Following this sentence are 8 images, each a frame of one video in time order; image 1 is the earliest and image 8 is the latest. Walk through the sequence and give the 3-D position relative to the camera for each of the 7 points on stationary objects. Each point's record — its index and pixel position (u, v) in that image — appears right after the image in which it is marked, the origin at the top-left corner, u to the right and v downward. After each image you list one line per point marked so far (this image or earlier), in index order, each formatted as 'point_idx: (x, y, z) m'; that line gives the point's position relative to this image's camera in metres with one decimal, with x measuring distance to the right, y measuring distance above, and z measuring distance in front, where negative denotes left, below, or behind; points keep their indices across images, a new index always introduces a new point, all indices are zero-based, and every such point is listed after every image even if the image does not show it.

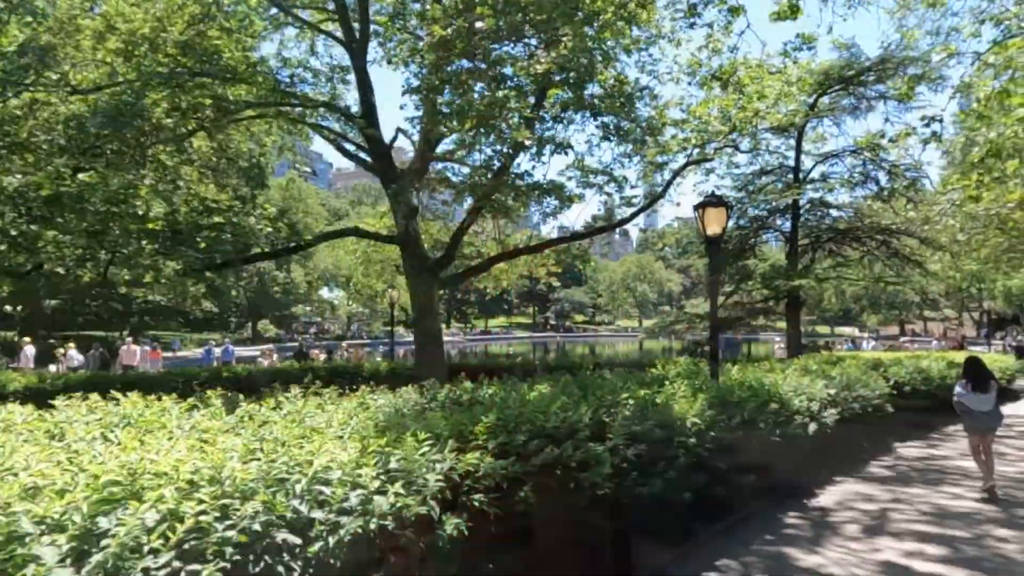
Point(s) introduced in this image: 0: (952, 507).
0: (+4.6, -2.3, +6.9) m
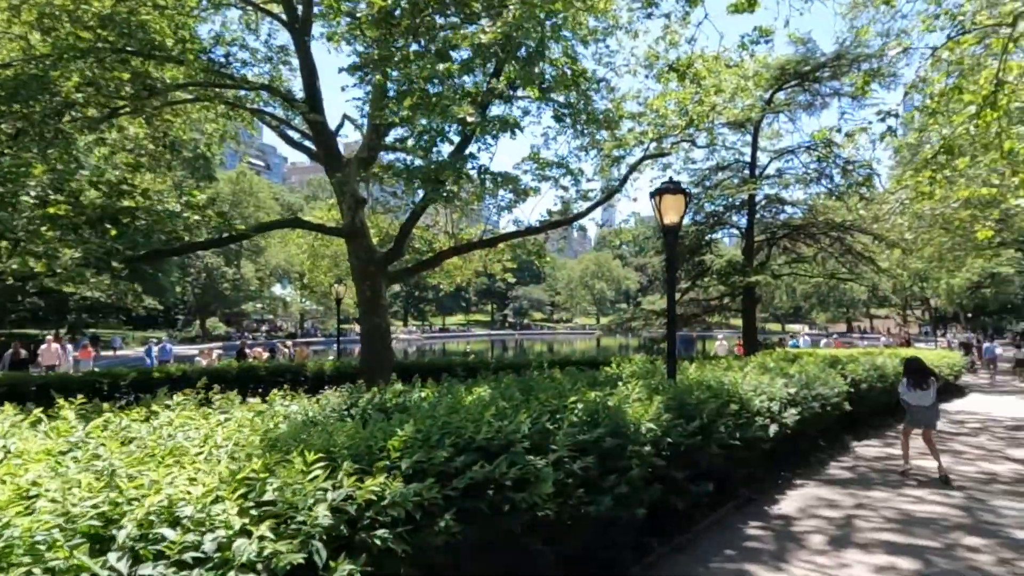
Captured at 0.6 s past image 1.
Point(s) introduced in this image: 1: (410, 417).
0: (+4.0, -2.2, +6.5) m
1: (-0.6, -0.8, +3.8) m
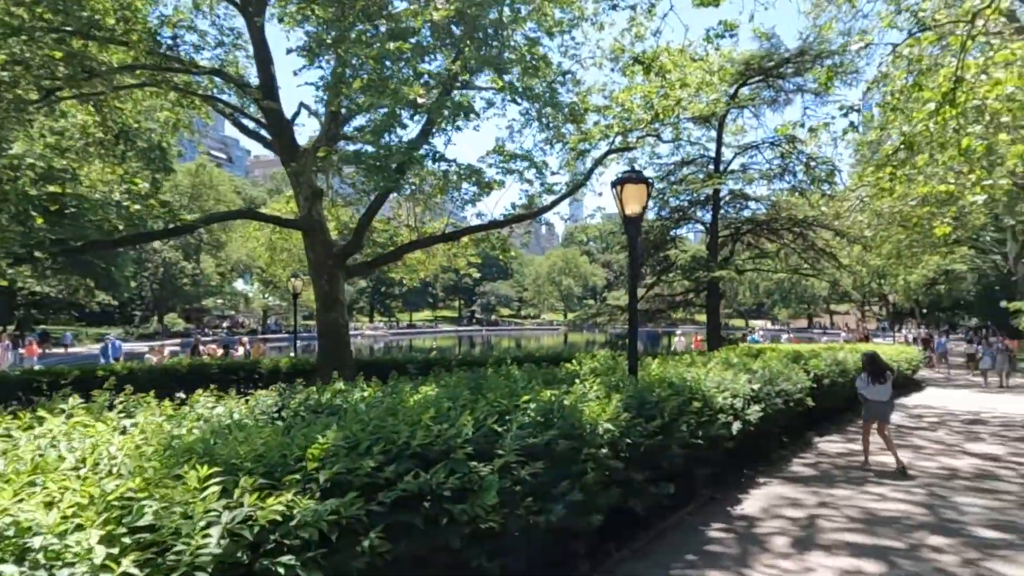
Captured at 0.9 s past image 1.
0: (+3.5, -2.2, +6.4) m
1: (-0.9, -0.7, +3.4) m
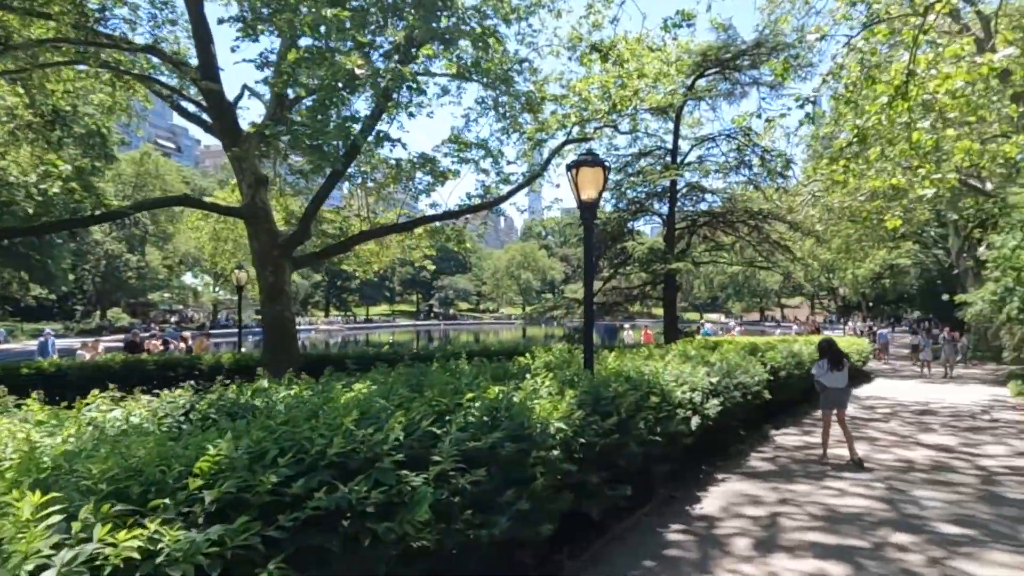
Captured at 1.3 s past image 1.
0: (+3.1, -2.0, +6.1) m
1: (-1.2, -0.6, +2.9) m
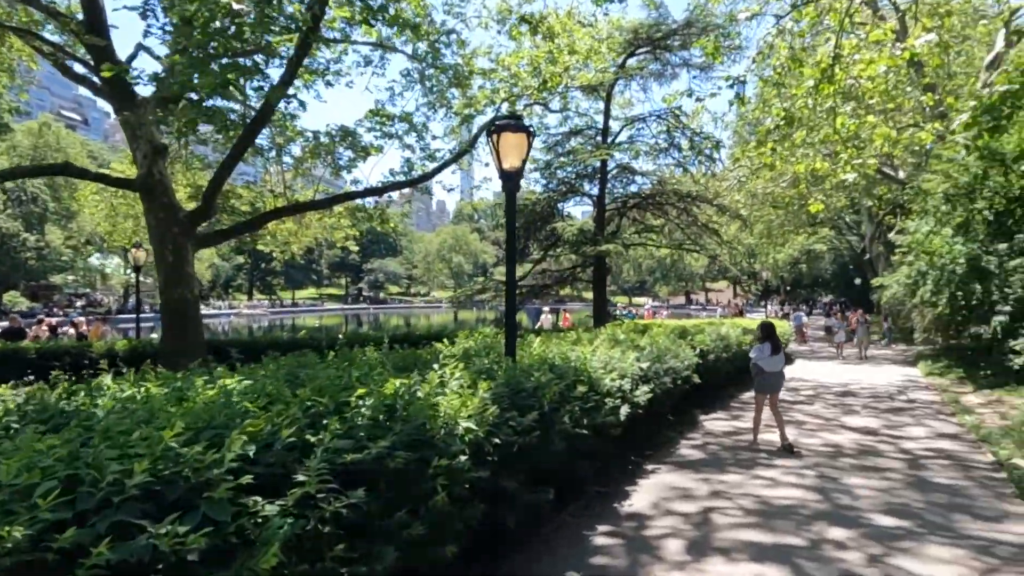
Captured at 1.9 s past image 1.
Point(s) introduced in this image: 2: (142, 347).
0: (+2.3, -1.9, +5.8) m
1: (-1.6, -0.5, +2.2) m
2: (-8.3, -1.3, +14.9) m
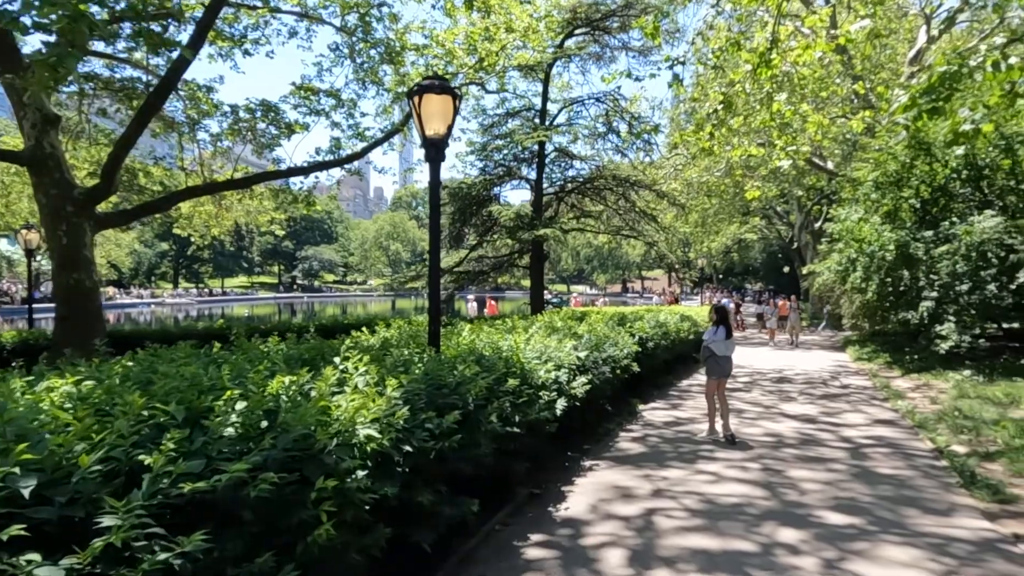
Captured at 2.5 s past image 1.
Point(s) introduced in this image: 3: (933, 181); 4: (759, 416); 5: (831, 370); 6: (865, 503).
0: (+1.7, -1.7, +5.4) m
1: (-1.8, -0.4, +1.4) m
2: (-9.7, -1.1, +13.5) m
3: (+9.7, +2.5, +15.4) m
4: (+3.4, -1.8, +9.1) m
5: (+7.2, -1.9, +15.0) m
6: (+2.9, -1.7, +5.4) m
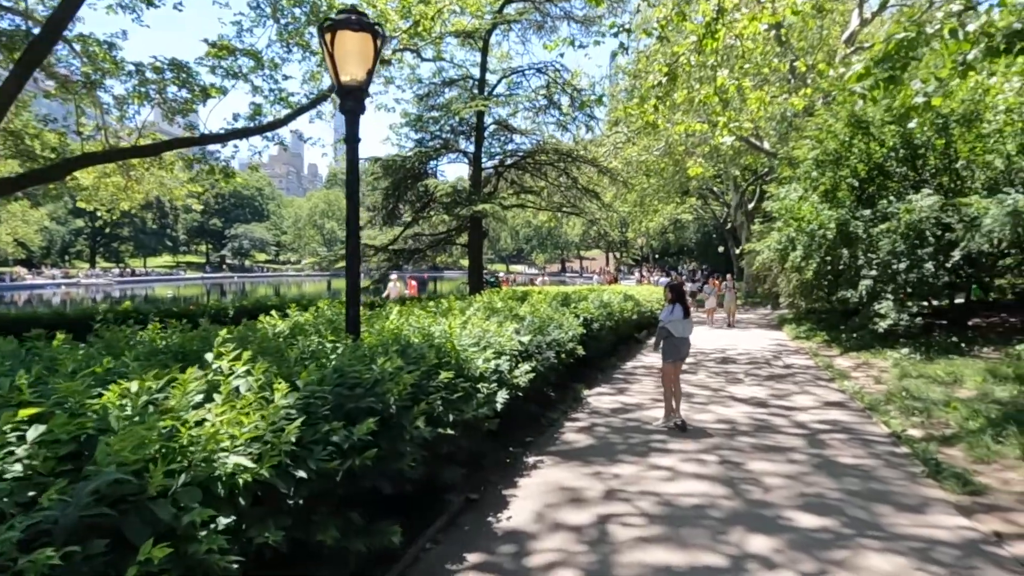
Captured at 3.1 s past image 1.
0: (+1.2, -1.6, +4.8) m
1: (-1.9, -0.4, +0.5) m
2: (-10.8, -0.7, +11.8) m
3: (+8.3, +3.0, +15.4) m
4: (+2.6, -1.5, +8.7) m
5: (+5.9, -1.4, +14.9) m
6: (+2.4, -1.6, +4.9) m
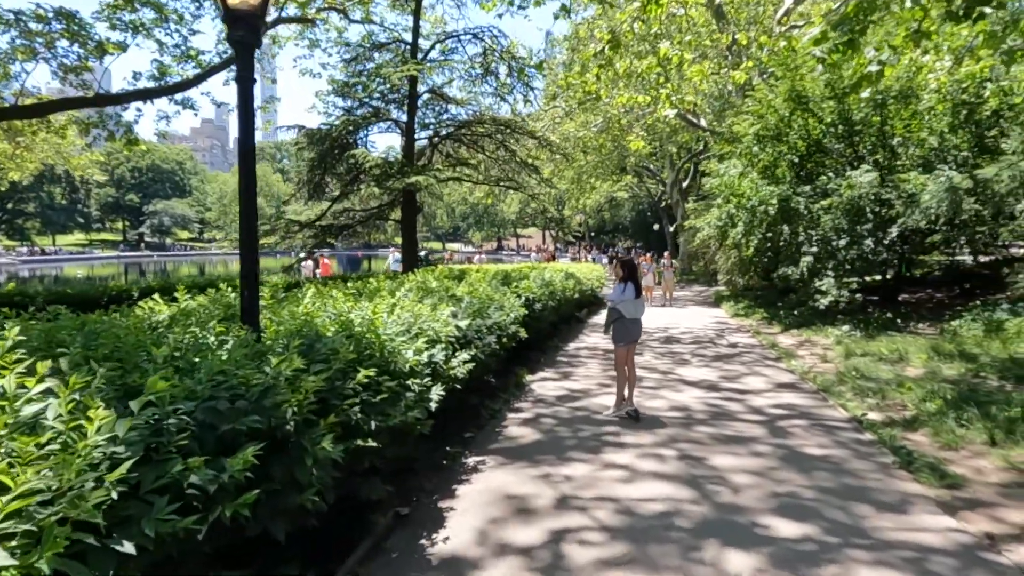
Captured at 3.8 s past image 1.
0: (+0.8, -1.4, +4.2) m
1: (-1.9, -0.4, -0.4) m
2: (-11.9, -0.4, +10.0) m
3: (+6.9, +3.5, +15.2) m
4: (+1.8, -1.2, +8.2) m
5: (+4.5, -0.9, +14.7) m
6: (+2.0, -1.4, +4.4) m
